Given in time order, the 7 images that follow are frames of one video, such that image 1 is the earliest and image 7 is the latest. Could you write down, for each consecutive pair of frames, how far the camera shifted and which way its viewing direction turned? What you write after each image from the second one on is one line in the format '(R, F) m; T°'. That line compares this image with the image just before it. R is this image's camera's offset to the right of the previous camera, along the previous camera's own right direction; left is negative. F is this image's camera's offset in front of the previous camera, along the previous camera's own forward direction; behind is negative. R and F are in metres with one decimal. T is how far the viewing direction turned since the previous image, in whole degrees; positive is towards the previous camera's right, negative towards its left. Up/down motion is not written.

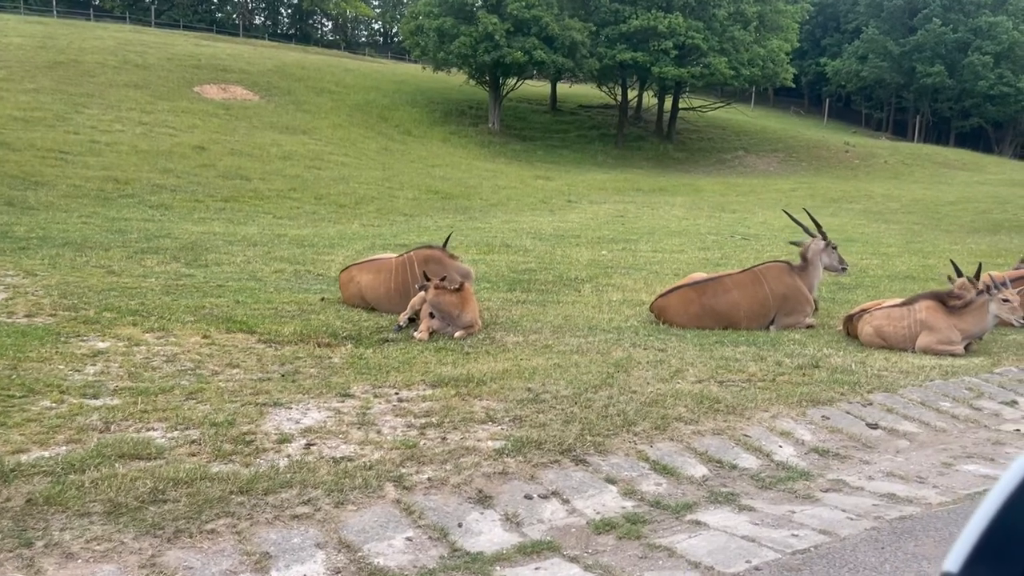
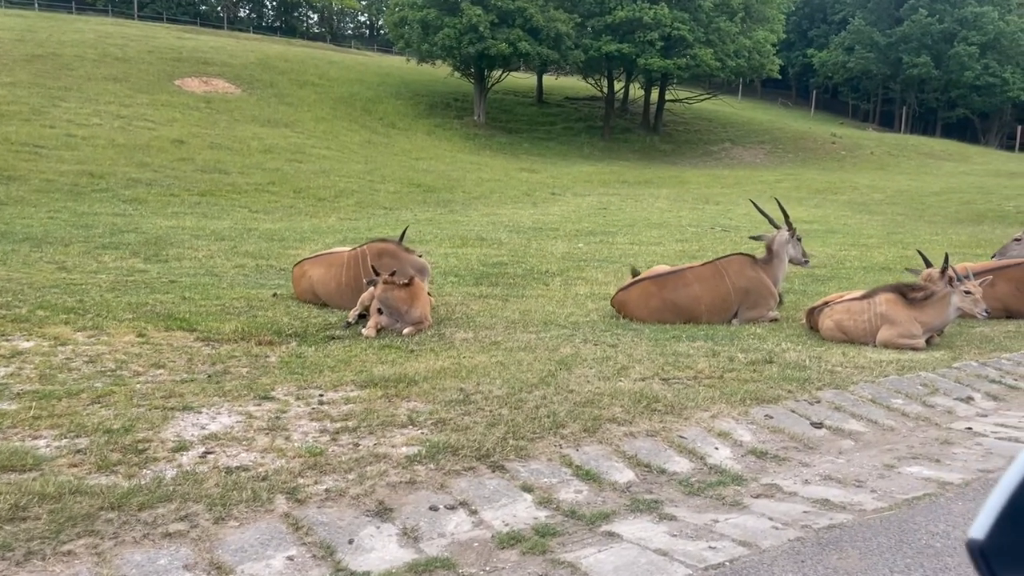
(+0.3, +0.2) m; +1°
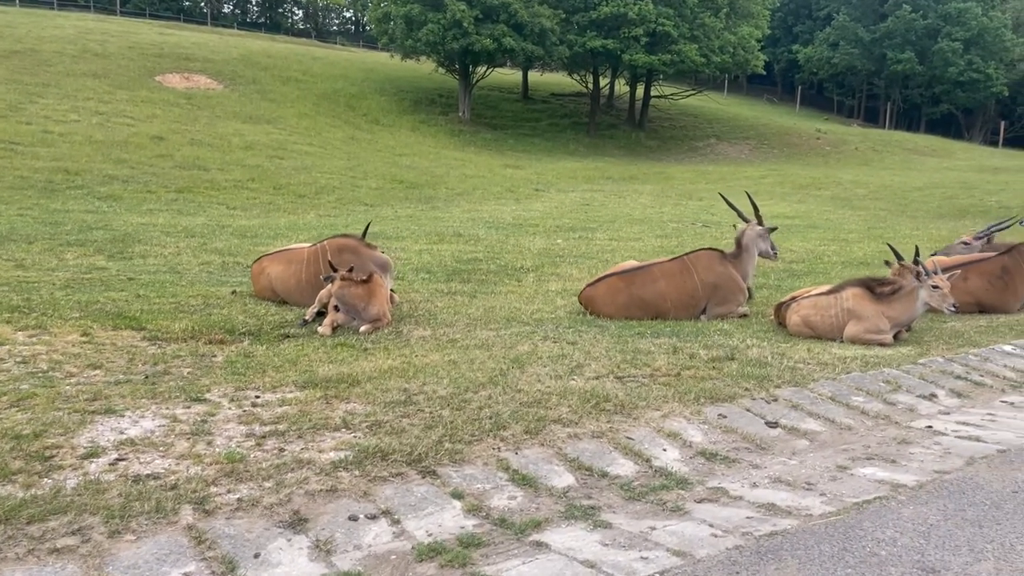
(+0.2, +0.2) m; +1°
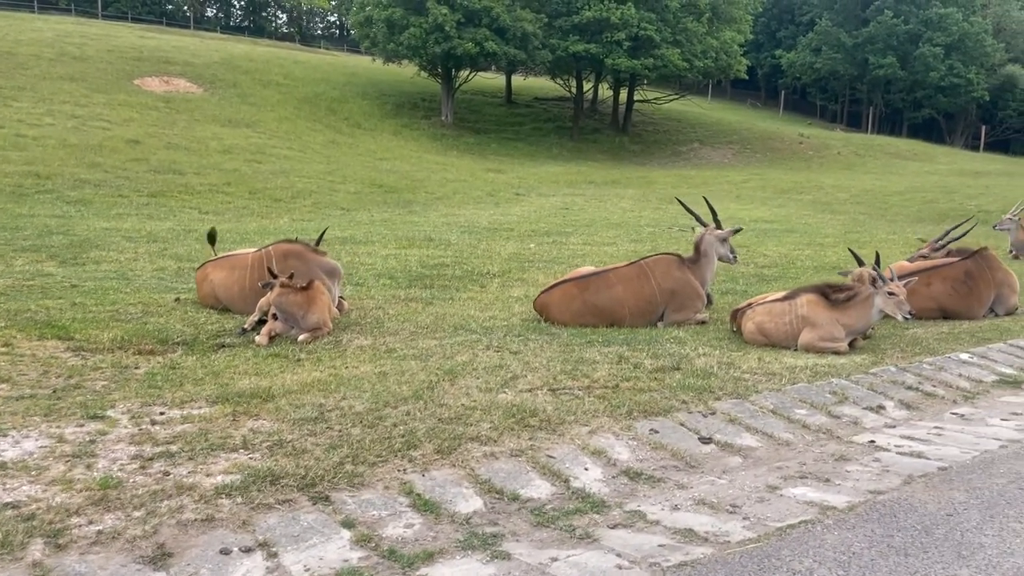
(+0.3, +0.2) m; +1°
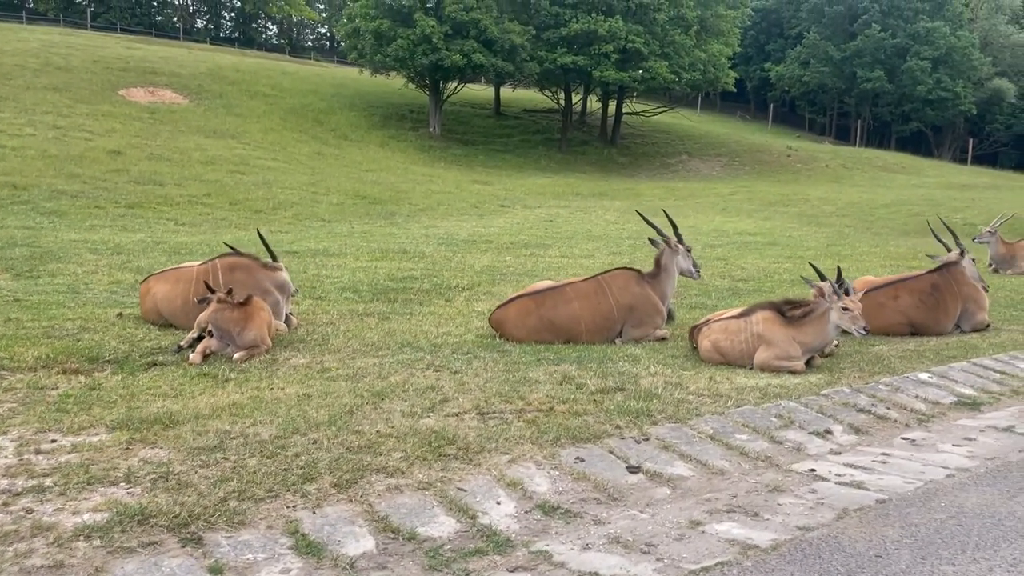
(+0.3, +0.2) m; +1°
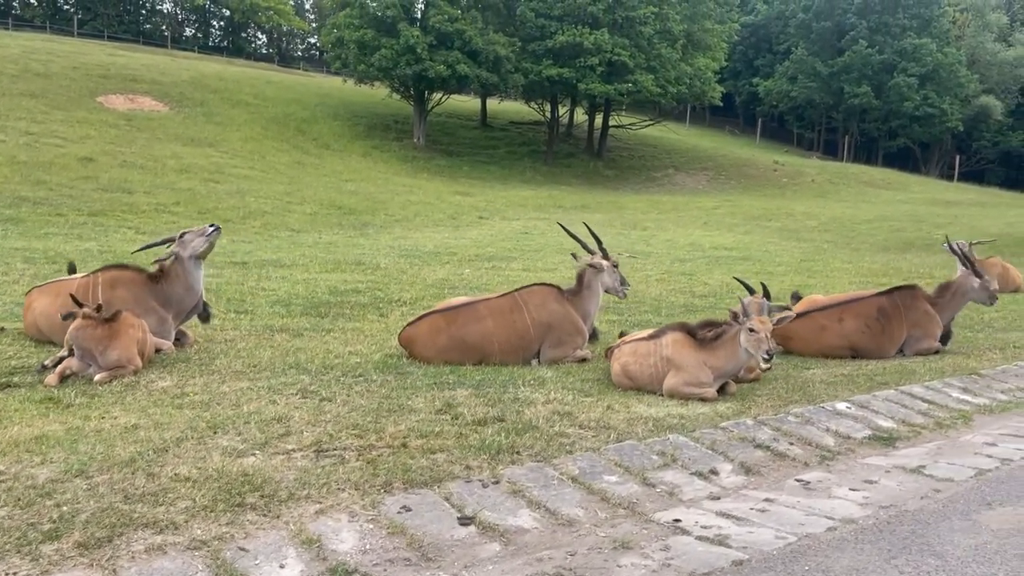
(+0.6, +0.5) m; +1°
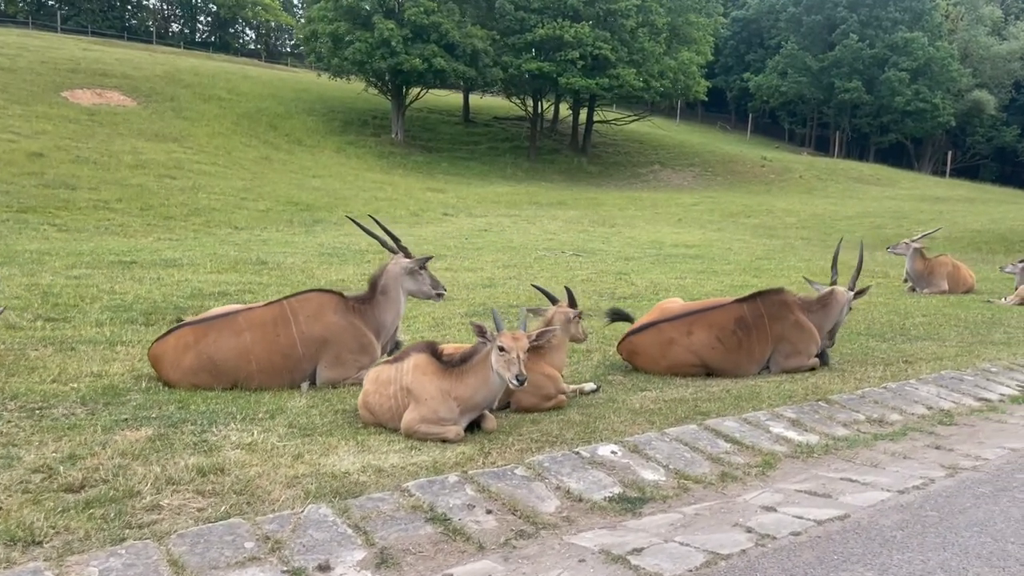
(+1.5, +1.1) m; 0°
